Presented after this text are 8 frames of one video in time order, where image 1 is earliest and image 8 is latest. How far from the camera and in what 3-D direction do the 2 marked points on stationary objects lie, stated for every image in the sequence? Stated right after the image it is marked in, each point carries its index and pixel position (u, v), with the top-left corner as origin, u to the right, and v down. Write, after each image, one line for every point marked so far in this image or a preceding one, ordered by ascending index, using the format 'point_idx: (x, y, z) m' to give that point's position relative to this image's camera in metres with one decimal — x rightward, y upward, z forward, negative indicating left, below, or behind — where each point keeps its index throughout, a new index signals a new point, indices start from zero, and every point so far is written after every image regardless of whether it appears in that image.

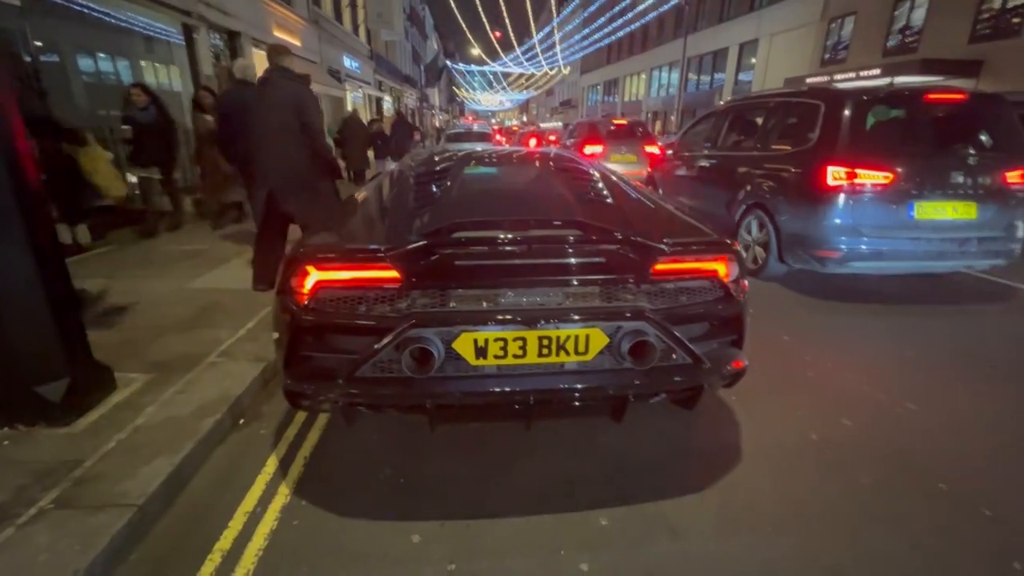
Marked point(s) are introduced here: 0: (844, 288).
0: (+3.0, 0.0, +5.2) m
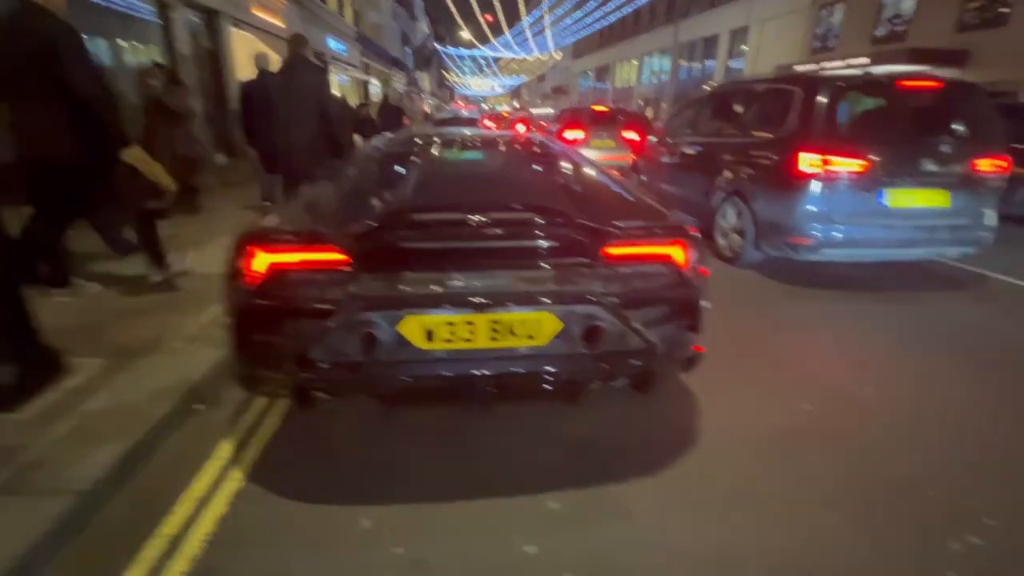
0: (+2.8, +0.1, +5.3) m
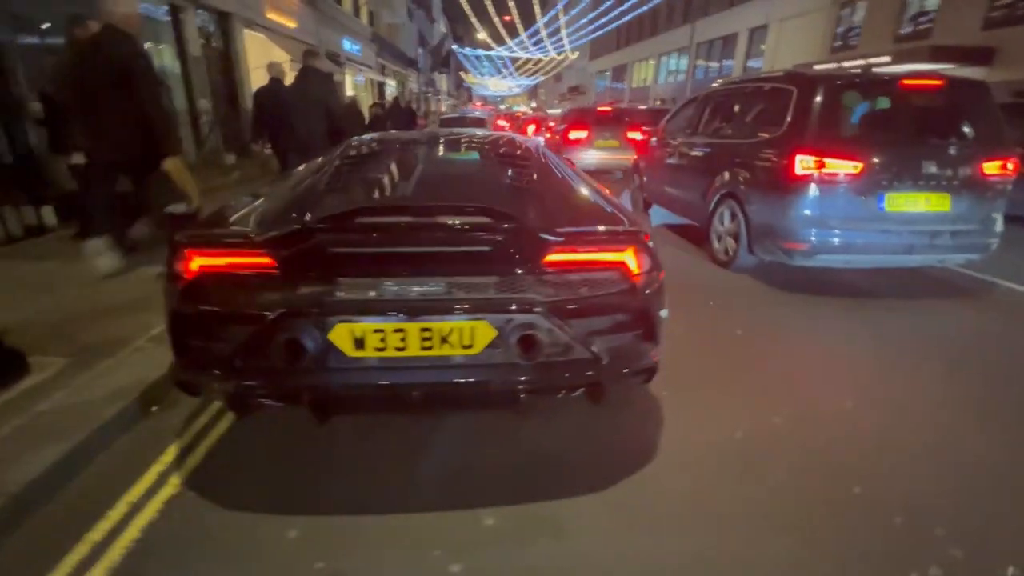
0: (+2.7, +0.1, +5.1) m
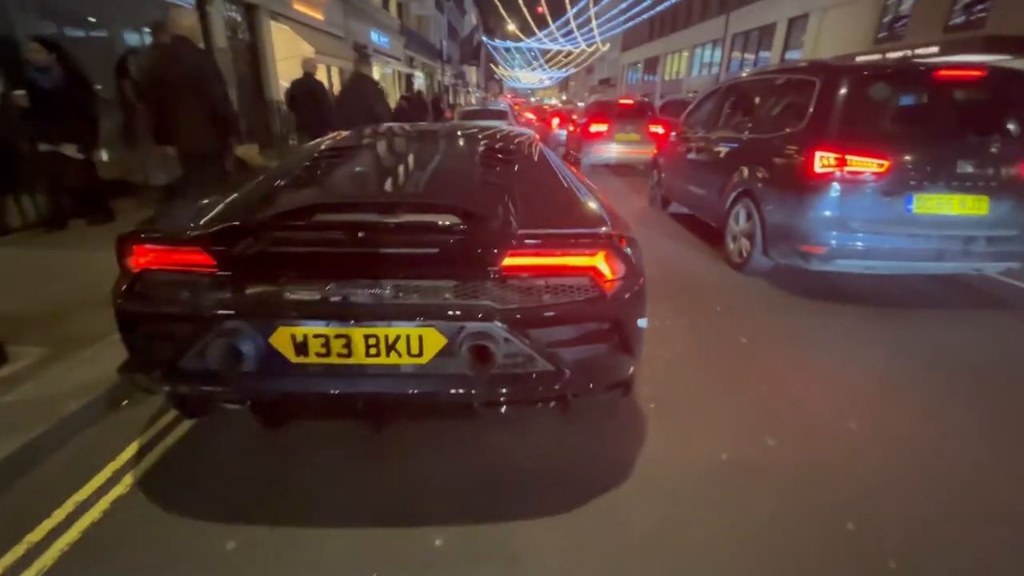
0: (+2.7, 0.0, +4.7) m
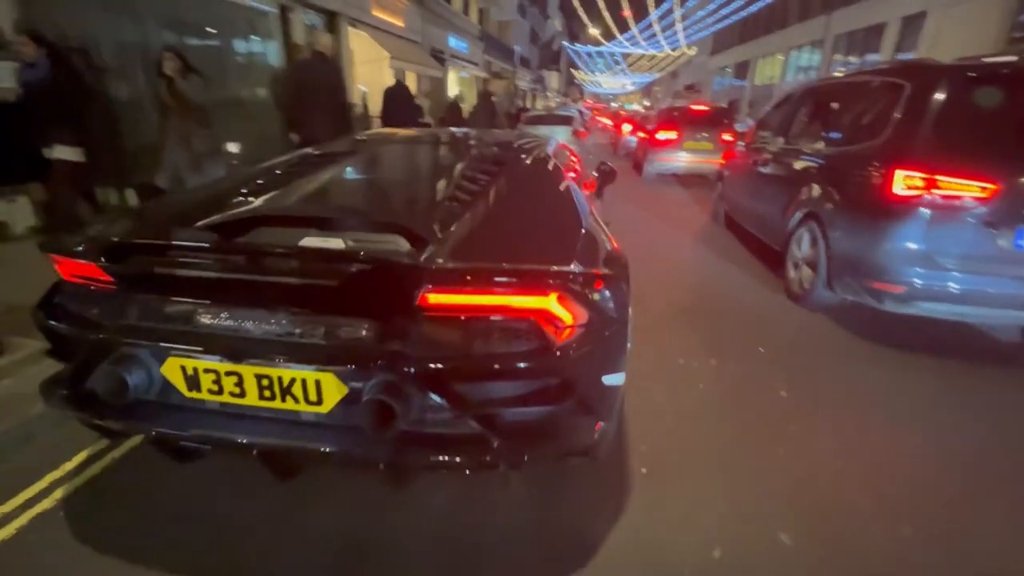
0: (+2.8, -0.3, +3.9) m
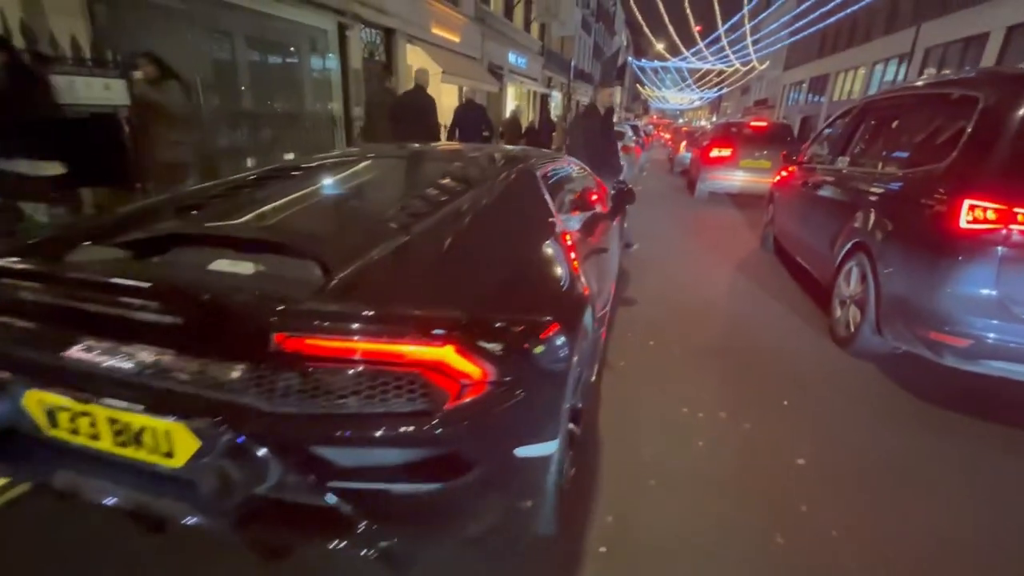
0: (+2.7, -0.6, +3.2) m
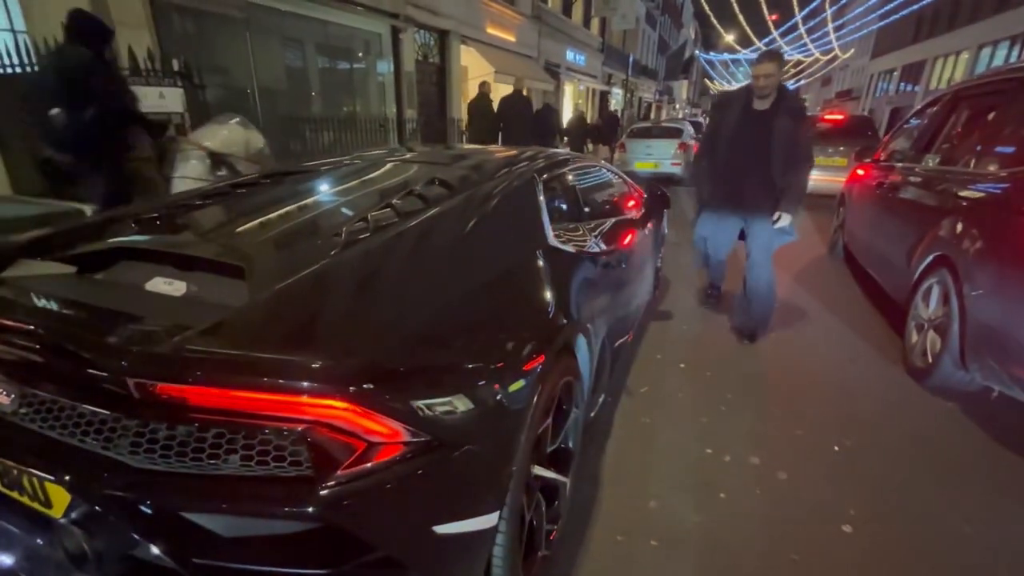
0: (+2.7, -0.7, +2.6) m
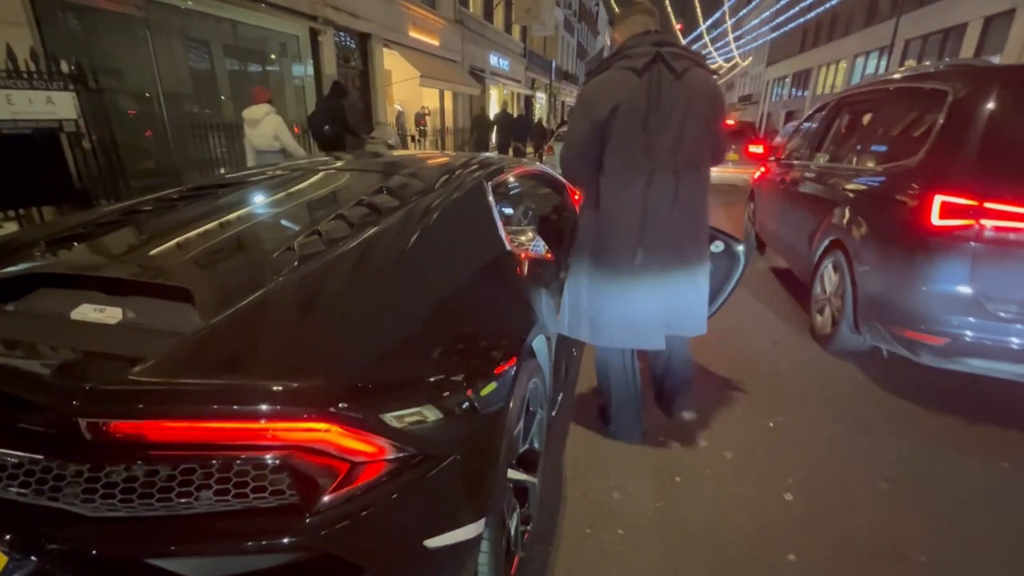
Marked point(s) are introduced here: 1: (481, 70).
0: (+2.5, -0.6, +2.9) m
1: (-0.8, +6.3, +16.5) m
